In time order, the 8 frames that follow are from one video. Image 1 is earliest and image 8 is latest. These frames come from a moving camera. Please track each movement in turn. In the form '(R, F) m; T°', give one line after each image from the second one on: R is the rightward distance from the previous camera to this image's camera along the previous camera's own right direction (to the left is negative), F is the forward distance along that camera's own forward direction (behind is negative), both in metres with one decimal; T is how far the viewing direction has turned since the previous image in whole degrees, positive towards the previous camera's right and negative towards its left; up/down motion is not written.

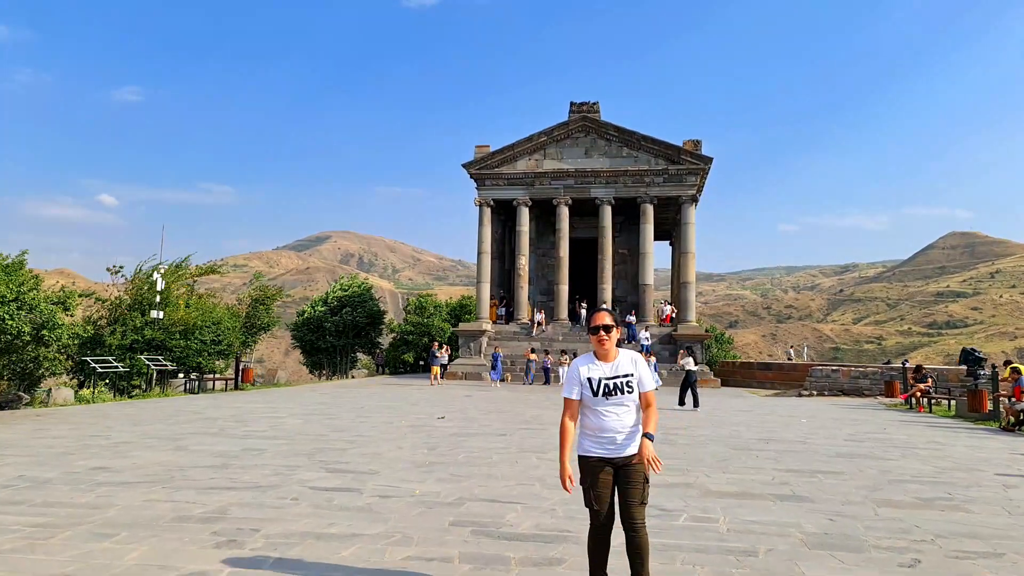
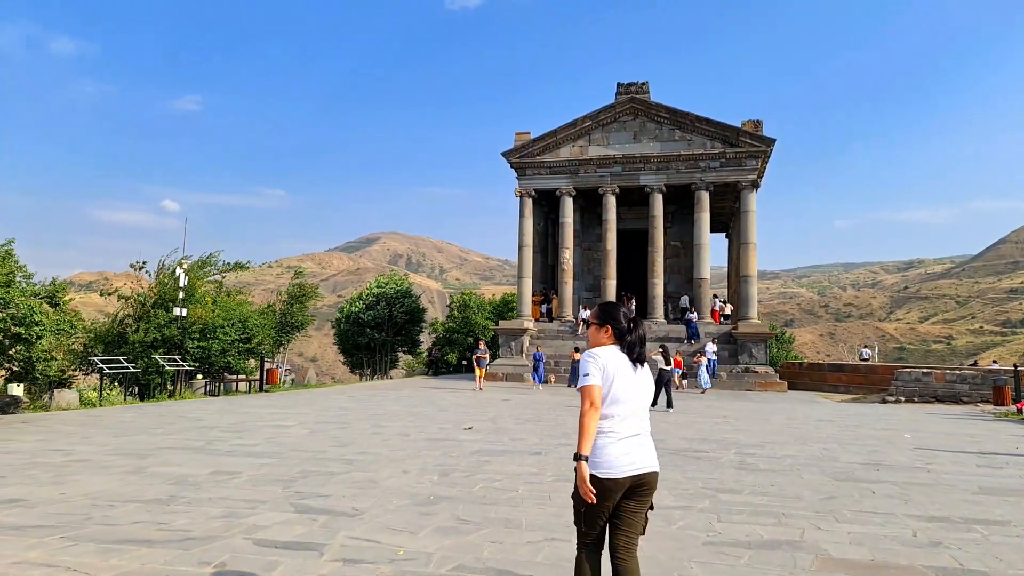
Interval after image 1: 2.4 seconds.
(+0.2, +2.0) m; -4°
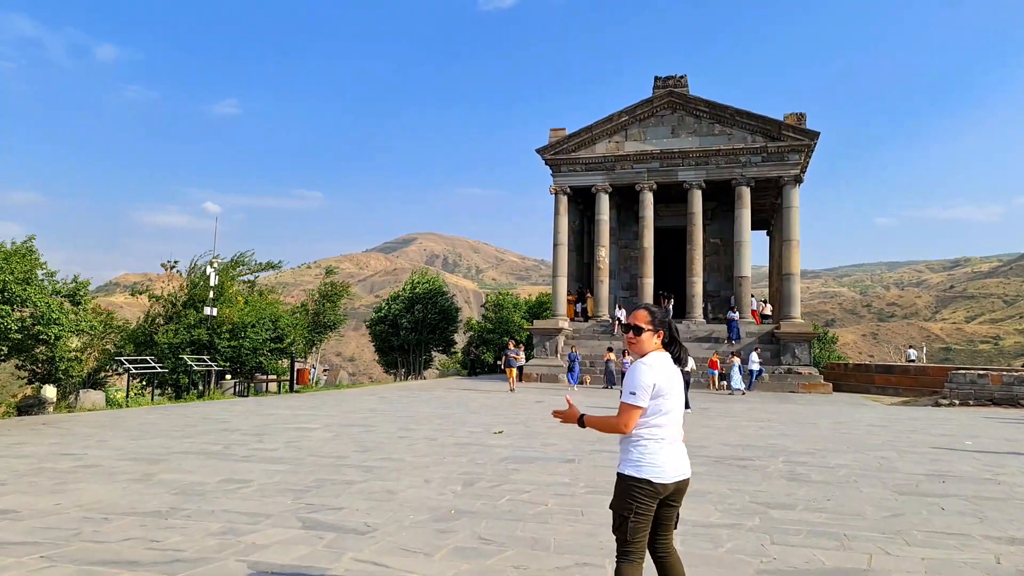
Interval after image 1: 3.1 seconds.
(+0.1, +0.6) m; -3°
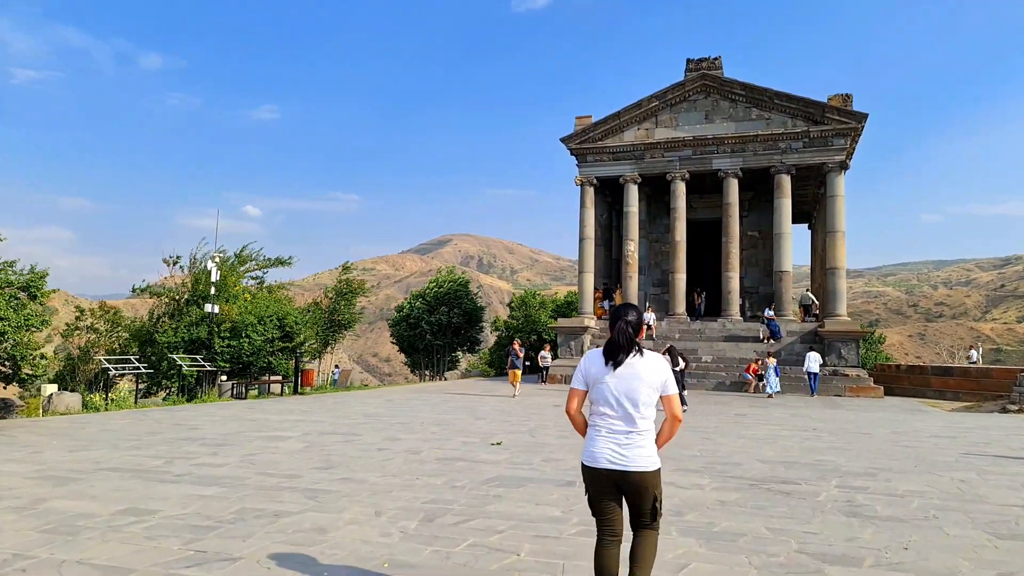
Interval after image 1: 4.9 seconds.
(+0.5, +1.6) m; -3°
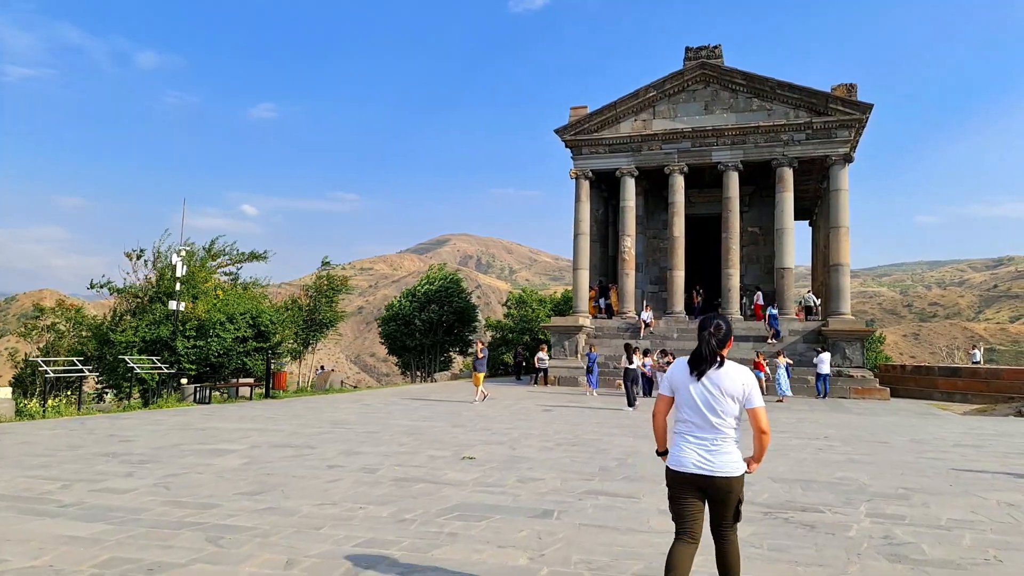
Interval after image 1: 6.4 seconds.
(+0.3, +1.3) m; 0°
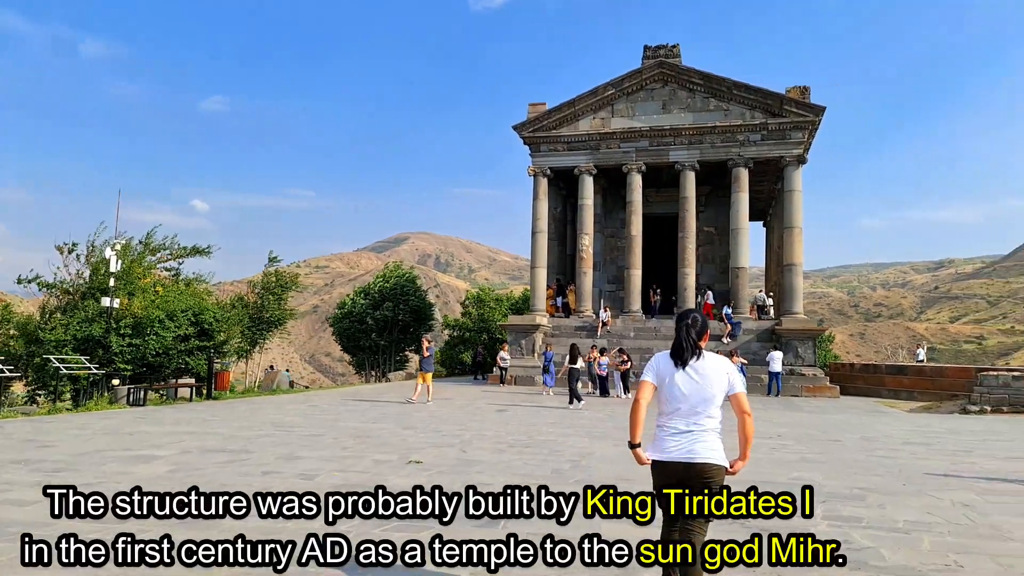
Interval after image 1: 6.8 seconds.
(+0.1, +0.4) m; +4°
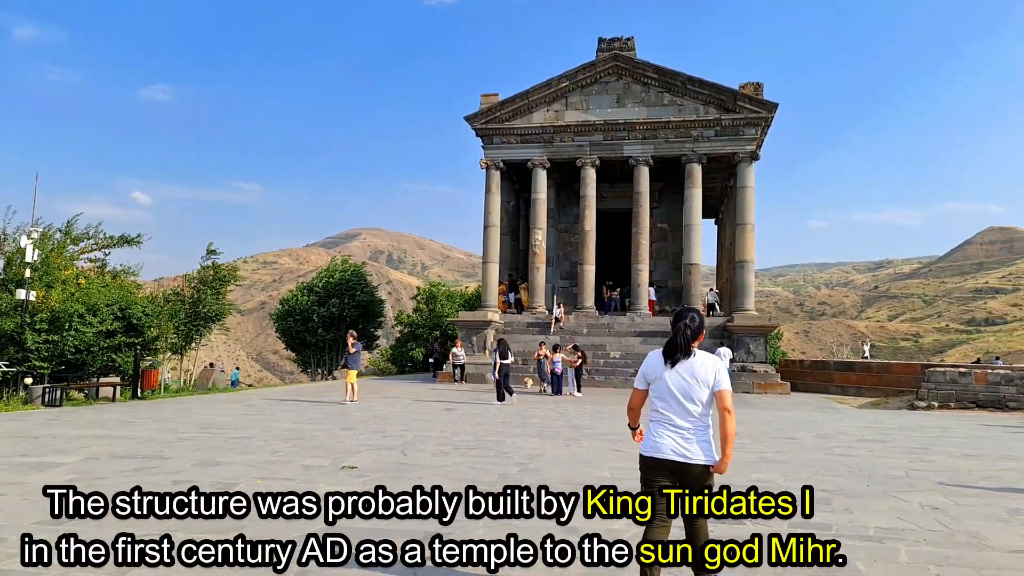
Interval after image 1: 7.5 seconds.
(+0.1, +0.7) m; +4°
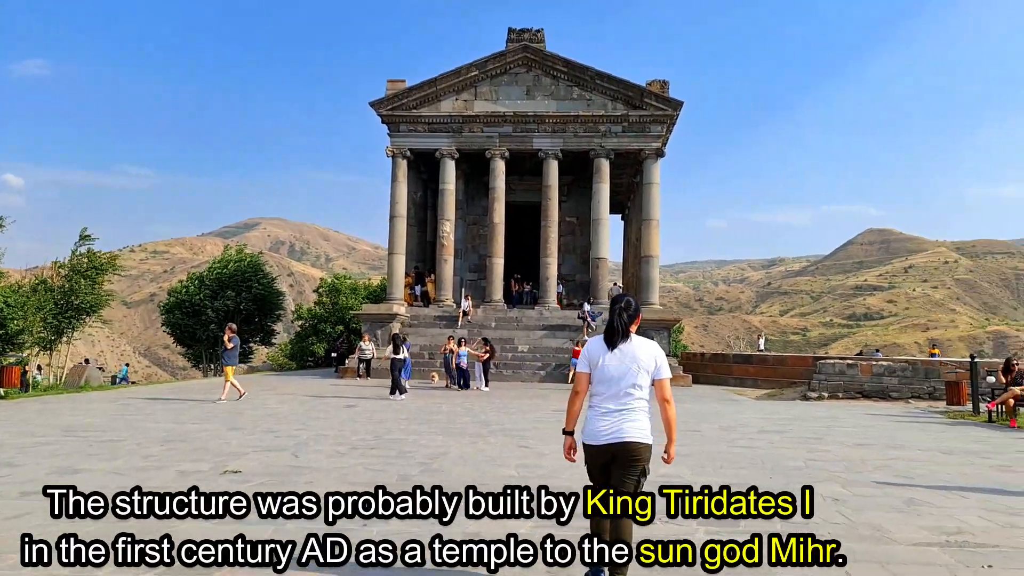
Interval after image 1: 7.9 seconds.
(+0.1, +0.5) m; +8°
